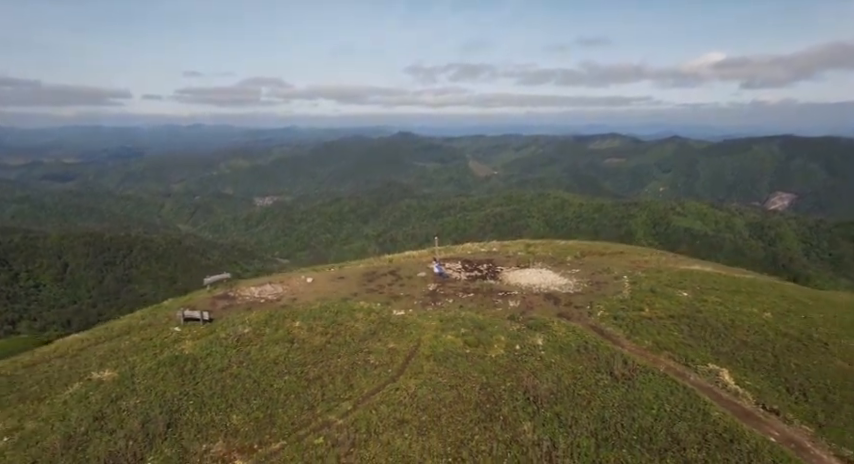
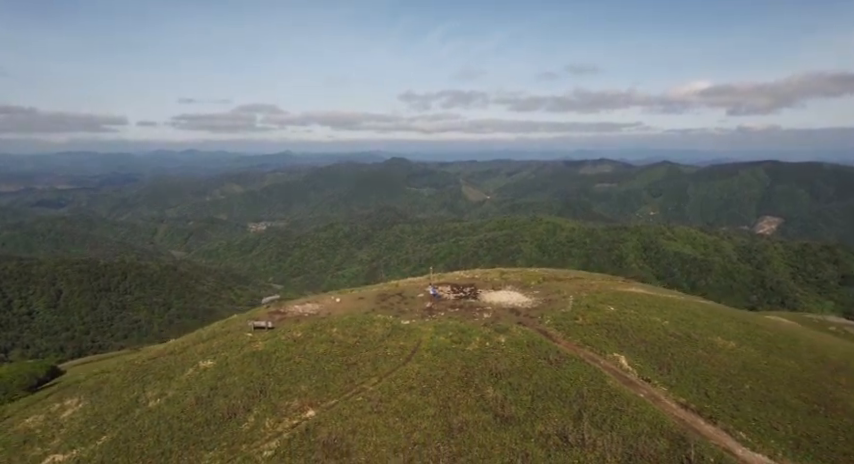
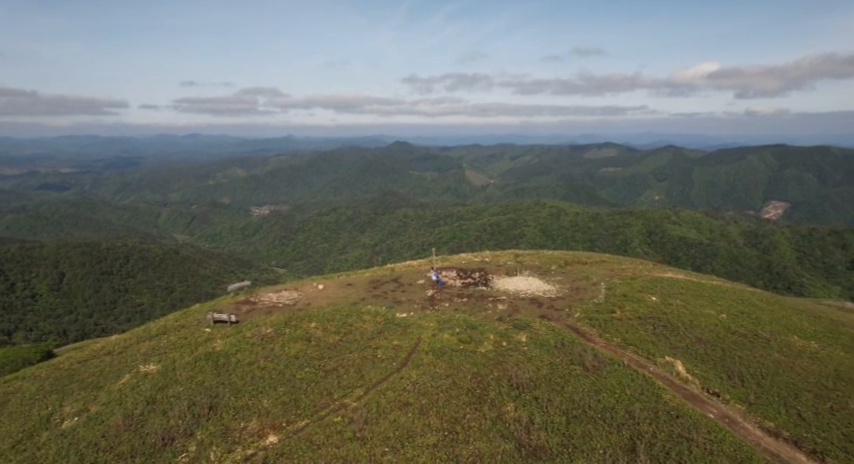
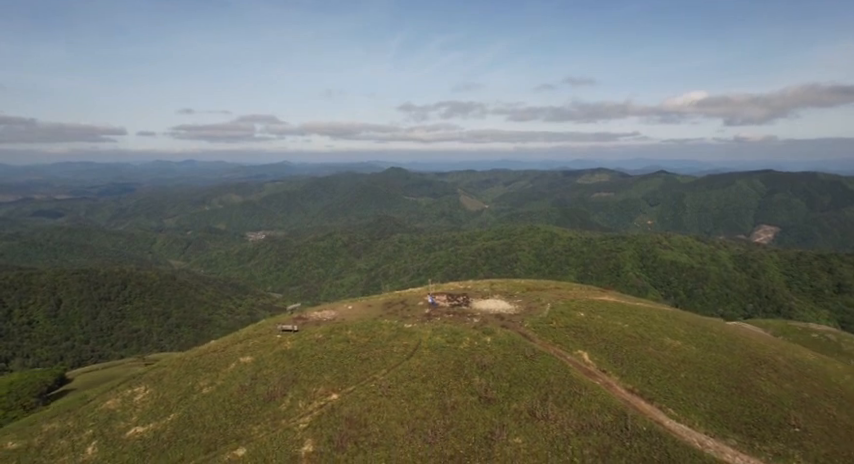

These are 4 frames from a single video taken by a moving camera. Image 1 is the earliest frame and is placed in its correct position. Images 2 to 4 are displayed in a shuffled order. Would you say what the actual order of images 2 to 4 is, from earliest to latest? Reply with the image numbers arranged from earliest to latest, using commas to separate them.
3, 2, 4
